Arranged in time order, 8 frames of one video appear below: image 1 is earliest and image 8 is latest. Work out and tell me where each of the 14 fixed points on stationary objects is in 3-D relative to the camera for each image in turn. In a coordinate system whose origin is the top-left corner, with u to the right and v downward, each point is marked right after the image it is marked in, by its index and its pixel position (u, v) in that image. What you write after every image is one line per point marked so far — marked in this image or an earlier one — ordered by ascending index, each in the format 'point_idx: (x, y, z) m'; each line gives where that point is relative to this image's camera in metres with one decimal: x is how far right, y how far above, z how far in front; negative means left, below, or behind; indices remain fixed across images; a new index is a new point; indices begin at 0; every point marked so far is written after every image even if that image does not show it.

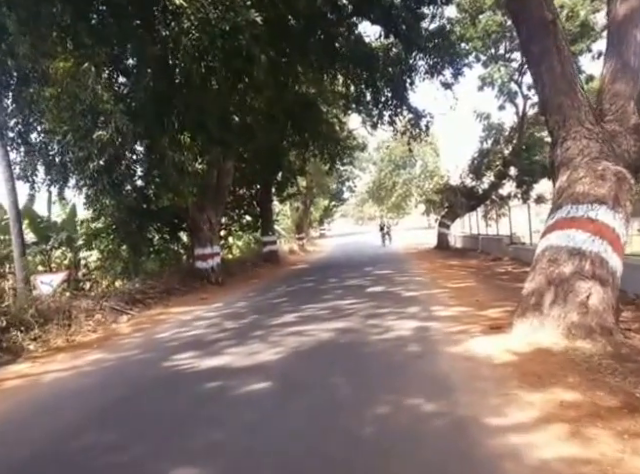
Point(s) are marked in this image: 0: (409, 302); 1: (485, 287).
0: (+1.6, -1.2, +10.3) m
1: (+3.4, -1.1, +11.6) m
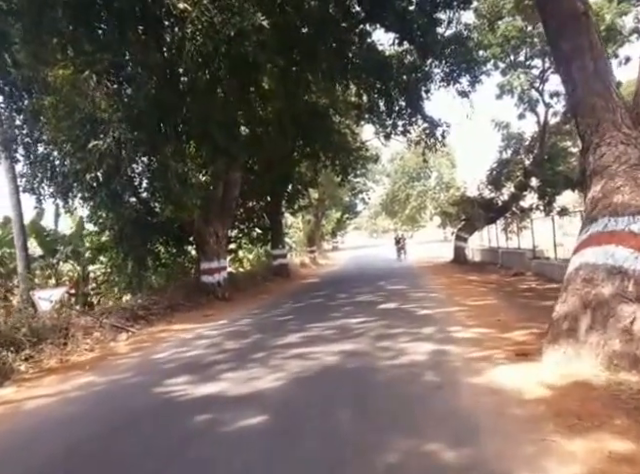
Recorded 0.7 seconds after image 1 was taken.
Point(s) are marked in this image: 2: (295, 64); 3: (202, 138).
0: (+1.8, -1.5, +9.6) m
1: (+3.6, -1.3, +10.8) m
2: (-0.6, +5.0, +16.6) m
3: (-3.1, +2.5, +14.1) m
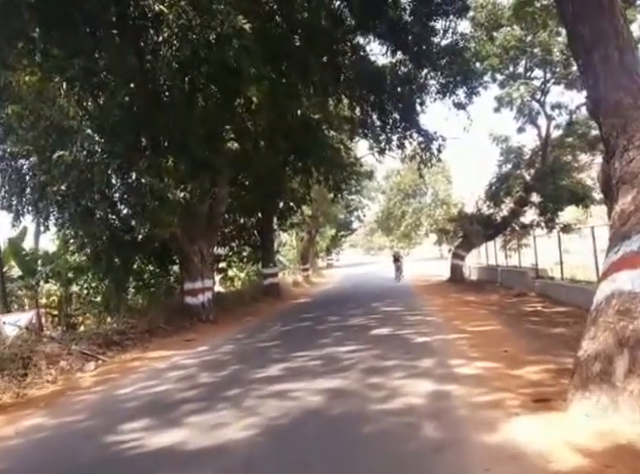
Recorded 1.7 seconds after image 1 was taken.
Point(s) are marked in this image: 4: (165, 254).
0: (+1.5, -1.8, +8.6) m
1: (+3.3, -1.7, +9.9) m
2: (-0.9, +4.5, +15.8) m
3: (-3.3, +2.0, +13.2) m
4: (-4.6, -0.5, +16.8) m
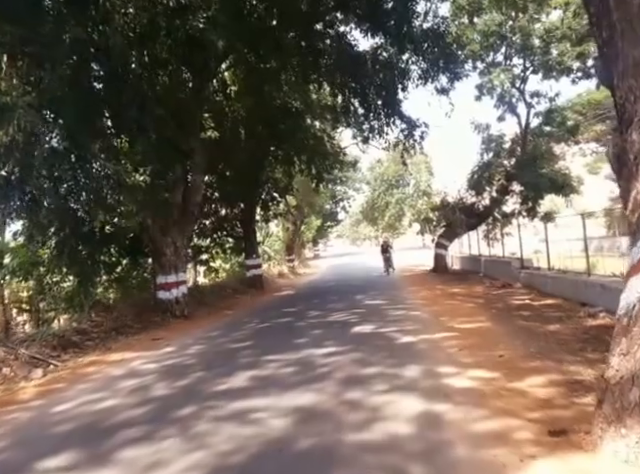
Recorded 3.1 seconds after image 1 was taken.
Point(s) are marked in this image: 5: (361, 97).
0: (+1.2, -1.6, +7.6) m
1: (+2.9, -1.5, +8.9) m
2: (-1.5, +4.8, +14.6) m
3: (-3.8, +2.2, +12.0) m
4: (-5.2, -0.2, +15.6) m
5: (+1.3, +4.1, +17.7) m
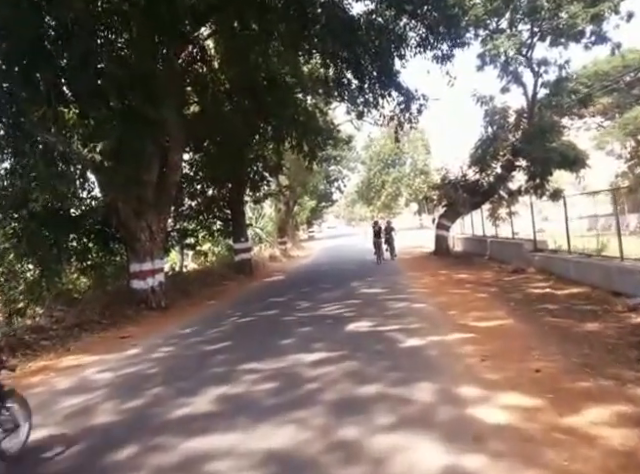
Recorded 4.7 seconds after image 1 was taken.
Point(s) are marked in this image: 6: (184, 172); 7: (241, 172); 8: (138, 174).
0: (+1.0, -1.4, +6.1) m
1: (+2.8, -1.2, +7.4) m
2: (-1.8, +5.2, +12.8) m
3: (-4.1, +2.5, +10.3) m
4: (-5.4, +0.2, +14.0) m
5: (+1.0, +4.7, +16.0) m
6: (-4.8, +2.3, +19.4) m
7: (-3.0, +2.4, +20.3) m
8: (-4.0, +1.4, +12.2) m
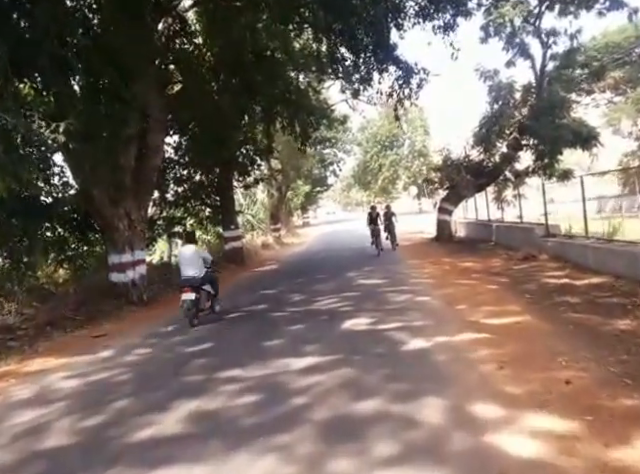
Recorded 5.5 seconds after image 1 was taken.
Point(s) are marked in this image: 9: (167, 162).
0: (+0.9, -1.3, +5.2) m
1: (+2.7, -1.0, +6.4) m
2: (-2.0, +5.4, +11.7) m
3: (-4.2, +2.7, +9.2) m
4: (-5.5, +0.4, +13.0) m
5: (+0.8, +5.1, +14.9) m
6: (-4.9, +2.7, +18.4) m
7: (-3.1, +2.8, +19.3) m
8: (-4.2, +1.6, +11.2) m
9: (-5.1, +2.5, +18.7) m
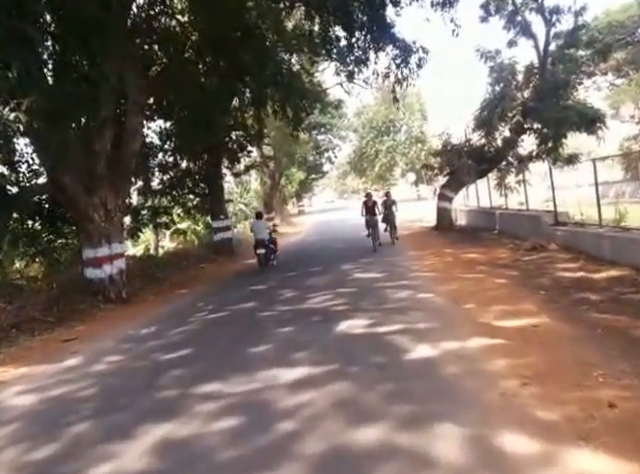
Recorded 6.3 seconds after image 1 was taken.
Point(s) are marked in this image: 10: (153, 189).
0: (+0.8, -1.3, +4.3) m
1: (+2.6, -1.0, +5.6) m
2: (-2.1, +5.6, +10.8) m
3: (-4.4, +2.8, +8.3) m
4: (-5.7, +0.6, +12.1) m
5: (+0.6, +5.3, +13.9) m
6: (-5.1, +3.0, +17.4) m
7: (-3.4, +3.1, +18.3) m
8: (-4.3, +1.7, +10.3) m
9: (-5.3, +2.8, +17.8) m
10: (-5.5, +1.6, +18.6) m
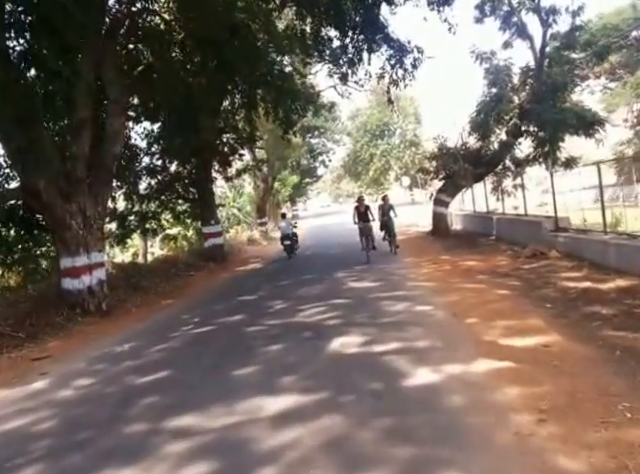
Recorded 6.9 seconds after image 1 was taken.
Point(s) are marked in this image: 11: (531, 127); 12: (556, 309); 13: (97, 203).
0: (+0.7, -1.4, +3.8) m
1: (+2.5, -1.1, +5.1) m
2: (-2.3, +5.5, +10.2) m
3: (-4.5, +2.6, +7.7) m
4: (-5.9, +0.4, +11.5) m
5: (+0.4, +5.1, +13.4) m
6: (-5.4, +2.8, +16.8) m
7: (-3.6, +2.9, +17.7) m
8: (-4.5, +1.6, +9.6) m
9: (-5.5, +2.6, +17.2) m
10: (-5.7, +1.4, +17.9) m
11: (+7.4, +3.9, +19.9) m
12: (+3.0, -0.9, +7.2) m
13: (-4.5, +0.7, +11.4) m
